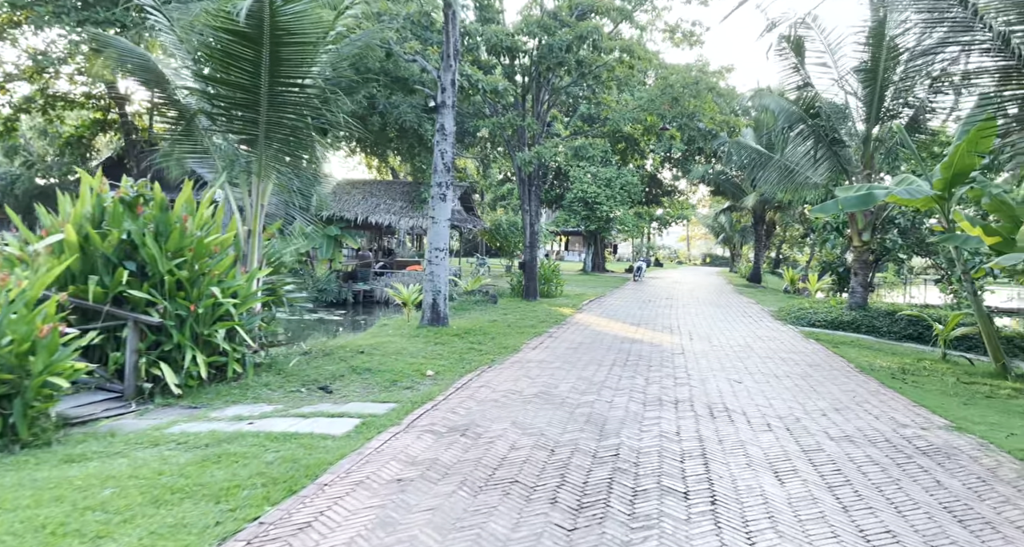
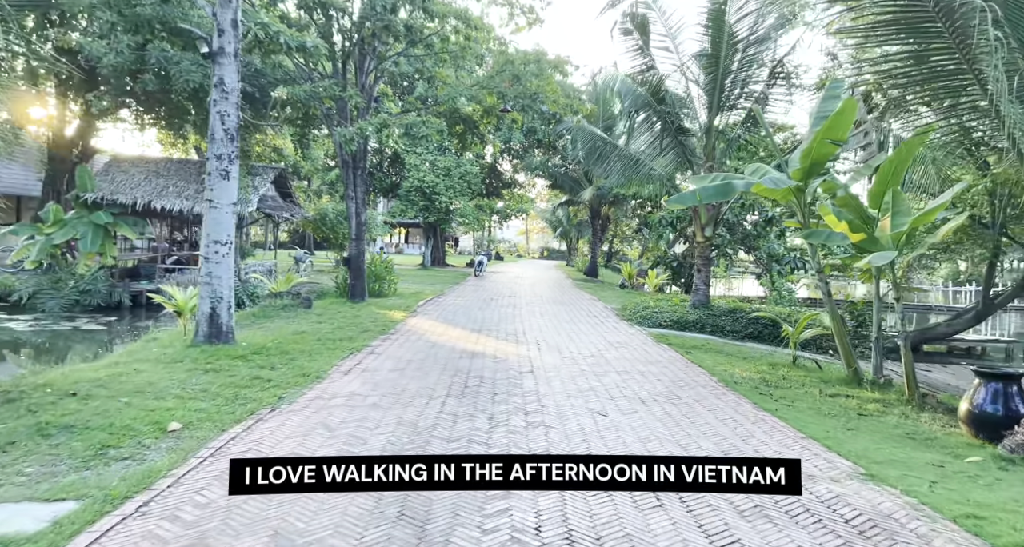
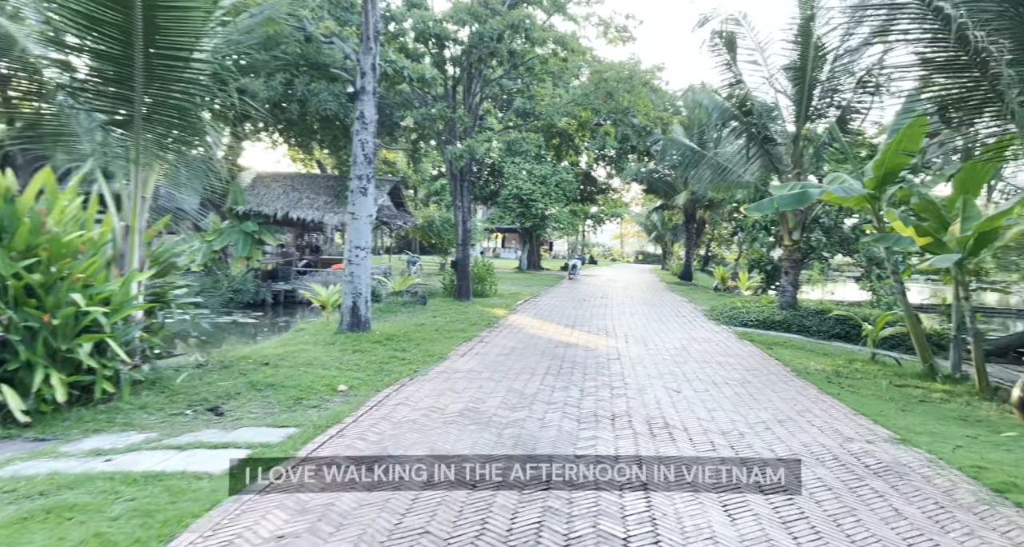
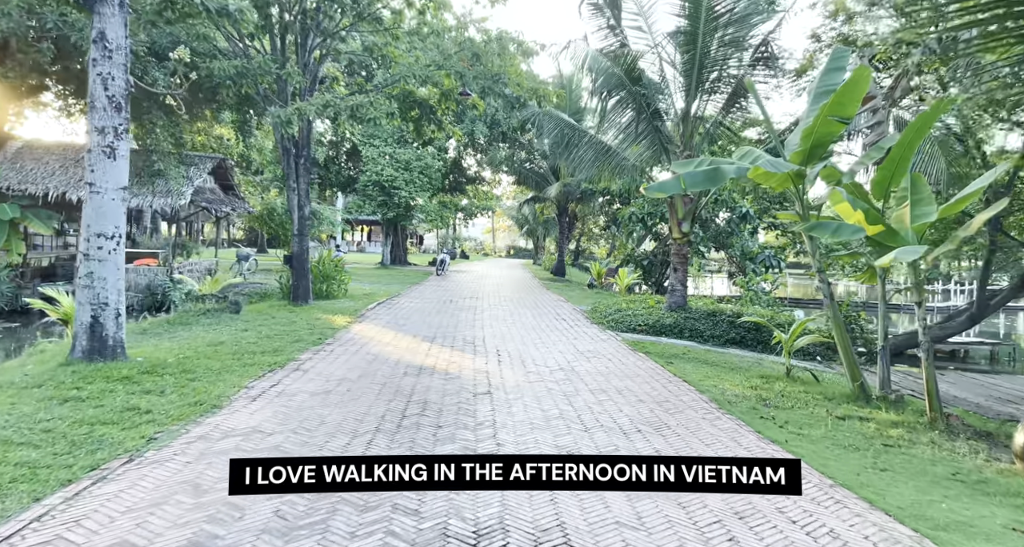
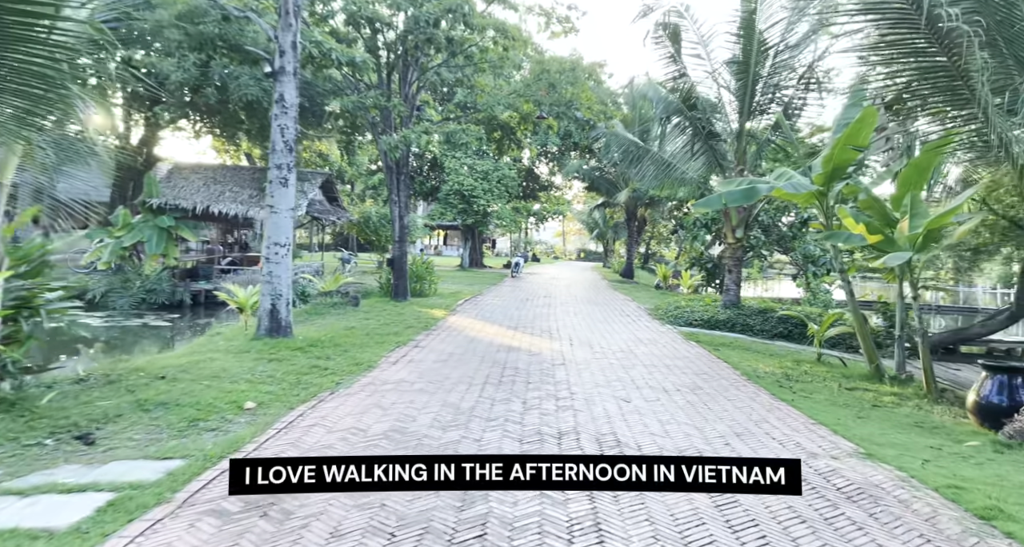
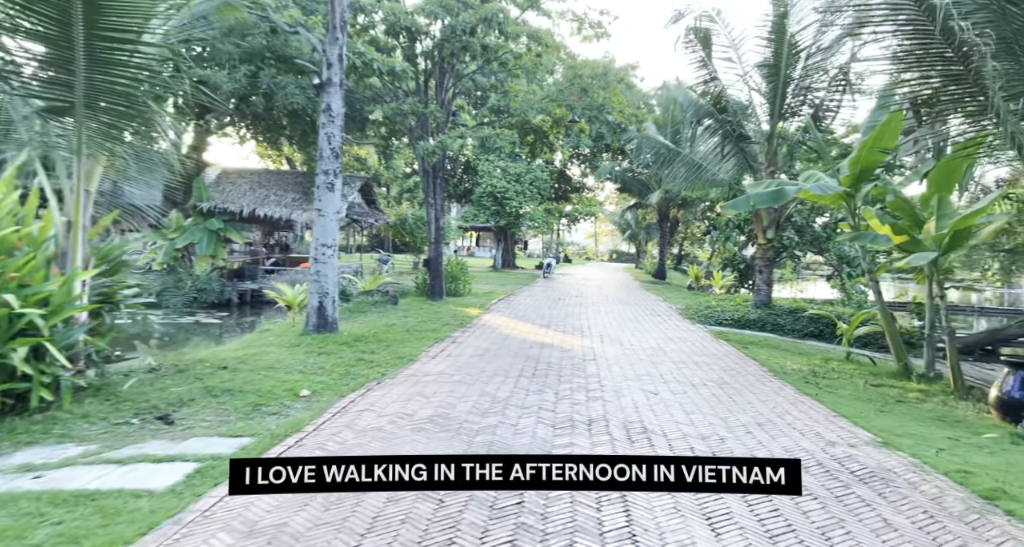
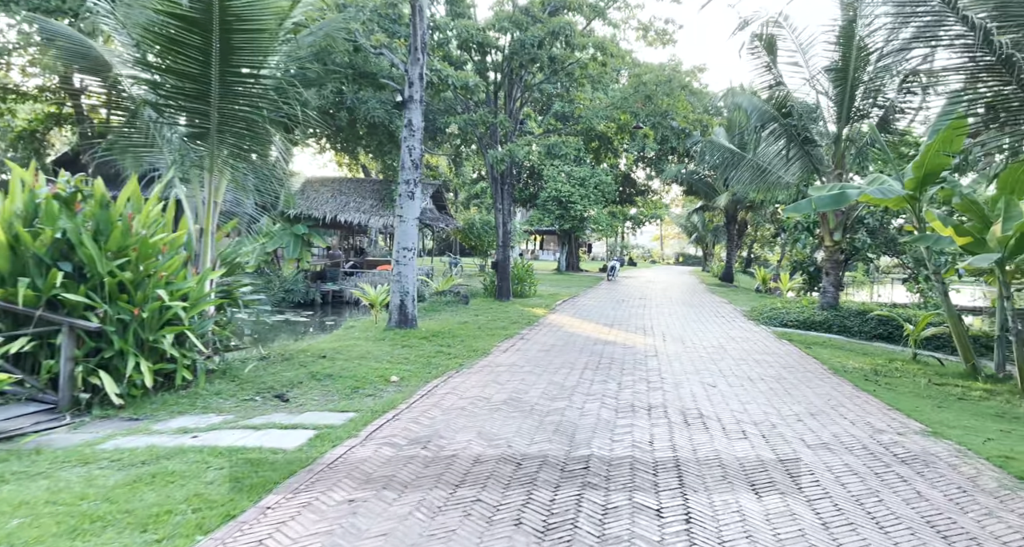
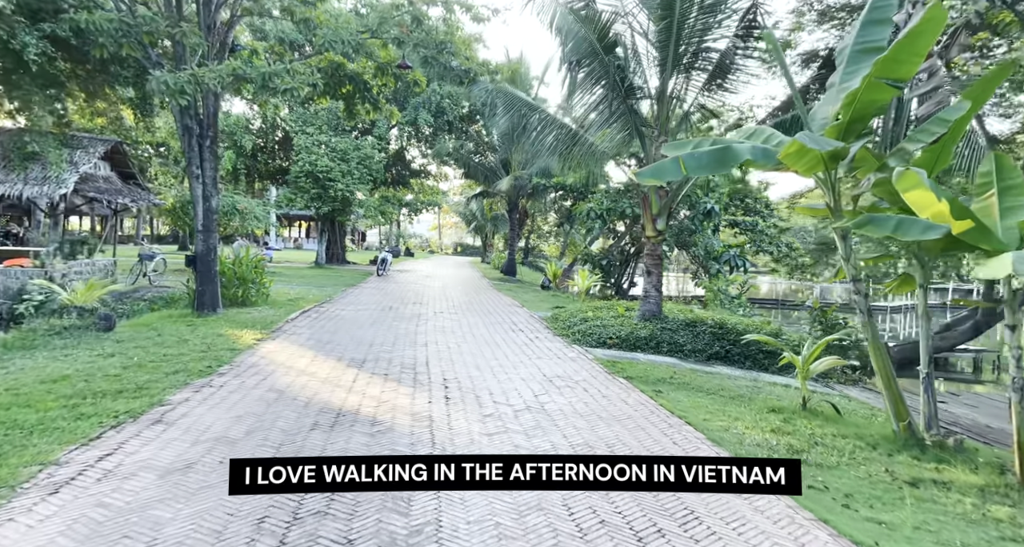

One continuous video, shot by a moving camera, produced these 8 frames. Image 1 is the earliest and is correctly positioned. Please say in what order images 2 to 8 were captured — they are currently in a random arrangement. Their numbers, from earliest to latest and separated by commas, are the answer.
7, 3, 6, 5, 2, 4, 8
